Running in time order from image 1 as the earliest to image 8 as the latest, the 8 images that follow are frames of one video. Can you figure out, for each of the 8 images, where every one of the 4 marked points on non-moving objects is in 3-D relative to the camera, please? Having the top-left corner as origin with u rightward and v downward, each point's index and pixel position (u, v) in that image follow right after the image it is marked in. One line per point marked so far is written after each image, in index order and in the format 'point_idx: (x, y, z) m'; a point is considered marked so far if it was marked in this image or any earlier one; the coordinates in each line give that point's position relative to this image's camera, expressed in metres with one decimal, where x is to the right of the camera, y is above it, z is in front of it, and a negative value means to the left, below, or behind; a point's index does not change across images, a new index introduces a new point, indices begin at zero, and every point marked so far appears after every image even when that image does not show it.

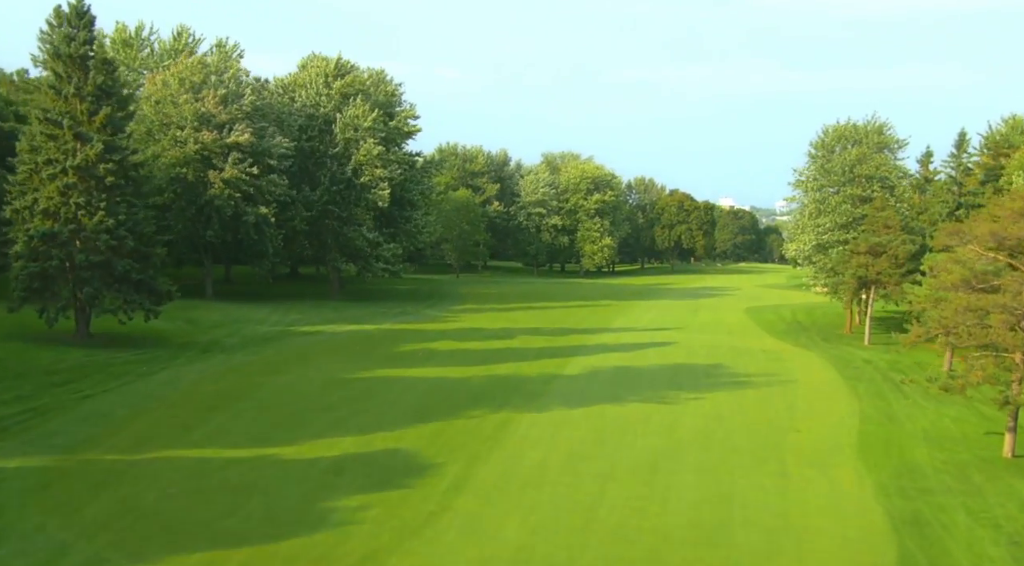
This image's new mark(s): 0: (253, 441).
0: (-4.4, -2.7, +18.4) m
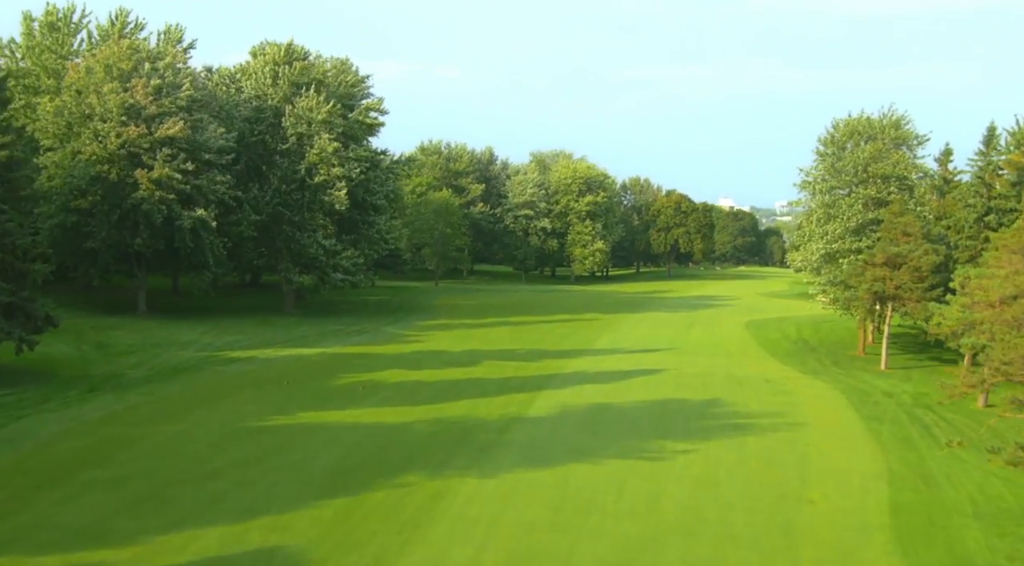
0: (-5.5, -3.2, +13.5) m
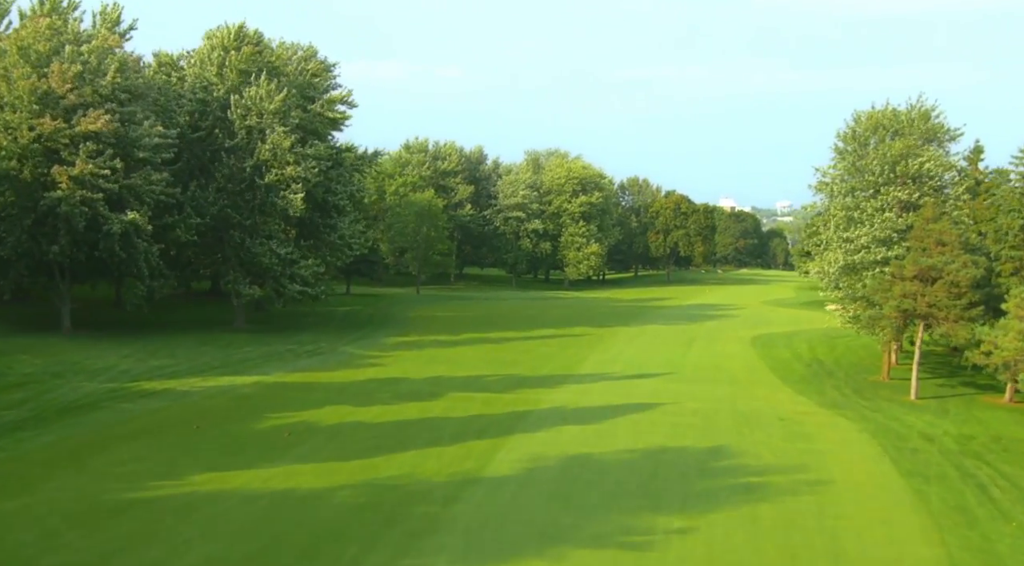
0: (-6.3, -3.7, +8.8) m
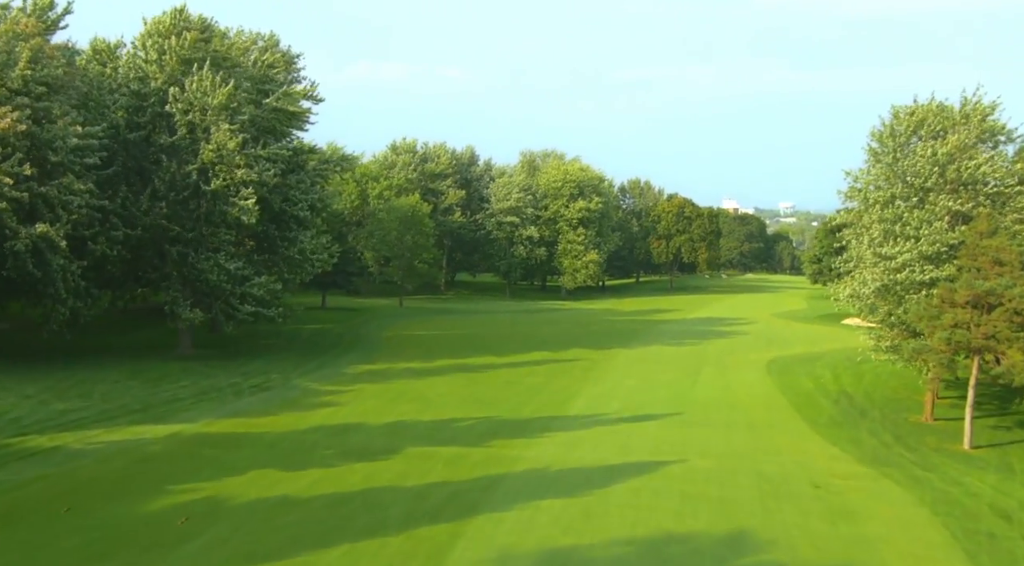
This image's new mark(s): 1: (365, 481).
0: (-6.9, -4.3, +4.0) m
1: (-2.7, -3.6, +19.6) m
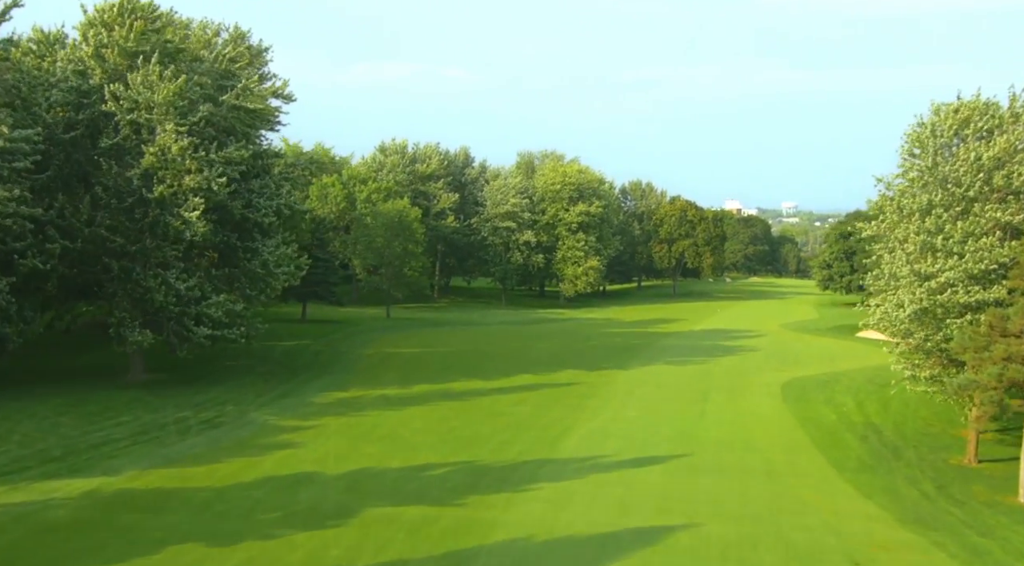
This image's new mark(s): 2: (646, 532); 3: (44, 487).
0: (-7.3, -4.8, +0.5) m
1: (-3.1, -4.1, +16.1) m
2: (+2.2, -4.2, +18.0) m
3: (-8.4, -3.6, +19.3) m
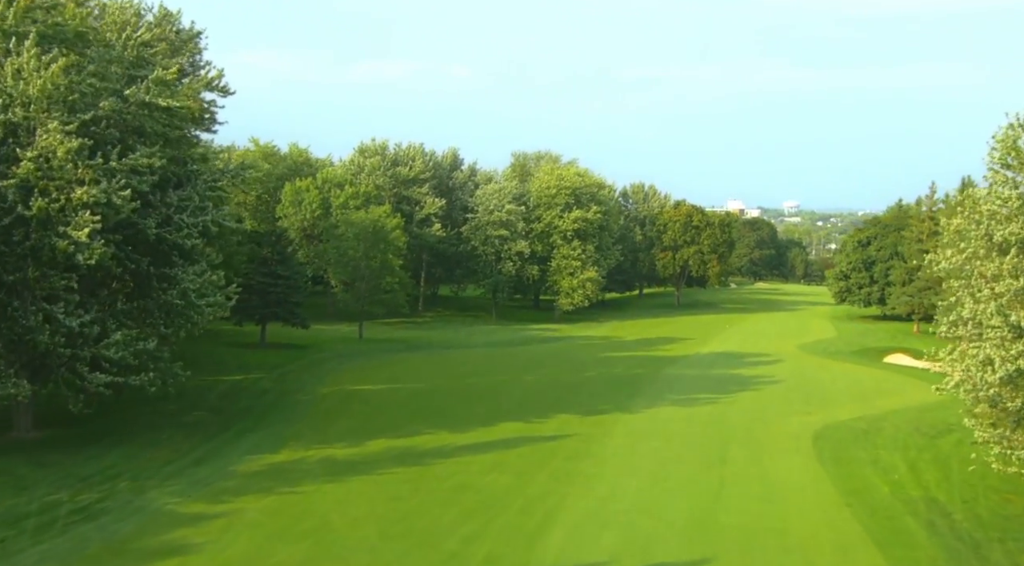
0: (-7.9, -5.7, -5.5) m
1: (-3.7, -5.0, +10.2) m
2: (+1.6, -5.1, +12.0) m
3: (-9.0, -4.5, +13.4) m
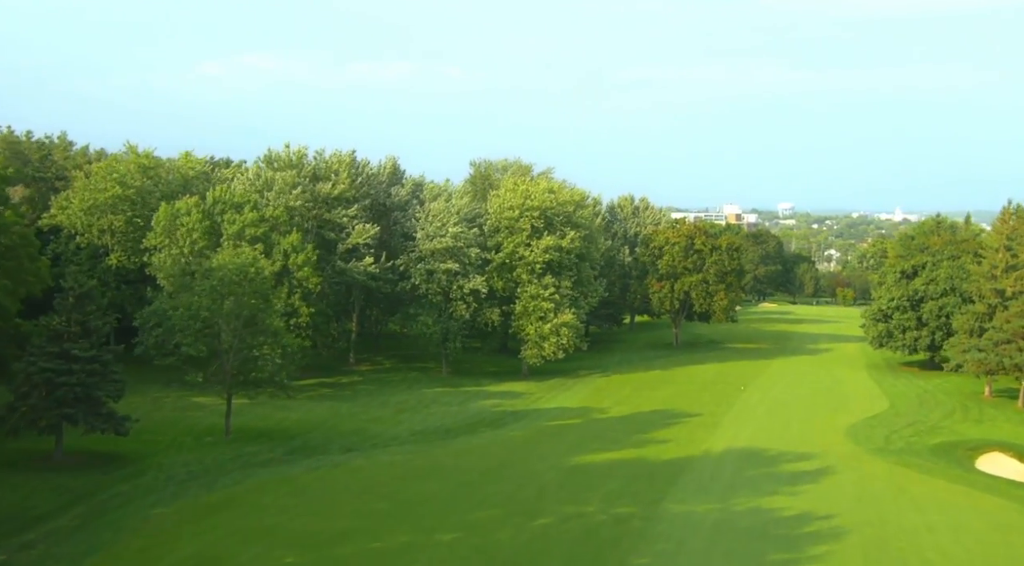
0: (-9.8, -8.0, -21.0) m
1: (-5.7, -7.3, -5.4) m
2: (-0.4, -7.4, -3.5) m
3: (-11.0, -6.8, -2.2) m
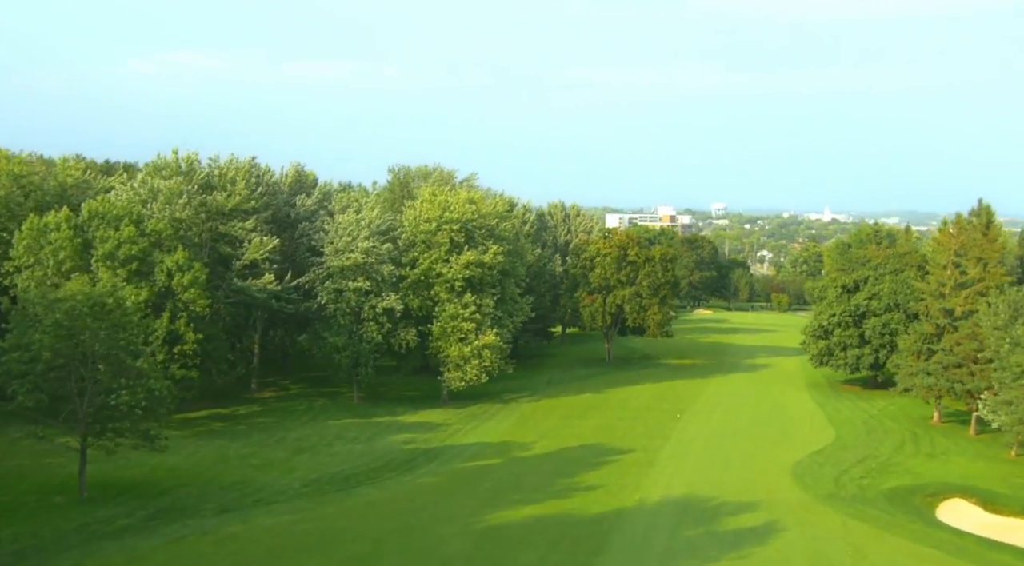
0: (-9.2, -9.0, -26.2) m
1: (-6.0, -8.3, -10.3) m
2: (-0.8, -8.3, -8.1) m
3: (-11.5, -7.7, -7.5) m
